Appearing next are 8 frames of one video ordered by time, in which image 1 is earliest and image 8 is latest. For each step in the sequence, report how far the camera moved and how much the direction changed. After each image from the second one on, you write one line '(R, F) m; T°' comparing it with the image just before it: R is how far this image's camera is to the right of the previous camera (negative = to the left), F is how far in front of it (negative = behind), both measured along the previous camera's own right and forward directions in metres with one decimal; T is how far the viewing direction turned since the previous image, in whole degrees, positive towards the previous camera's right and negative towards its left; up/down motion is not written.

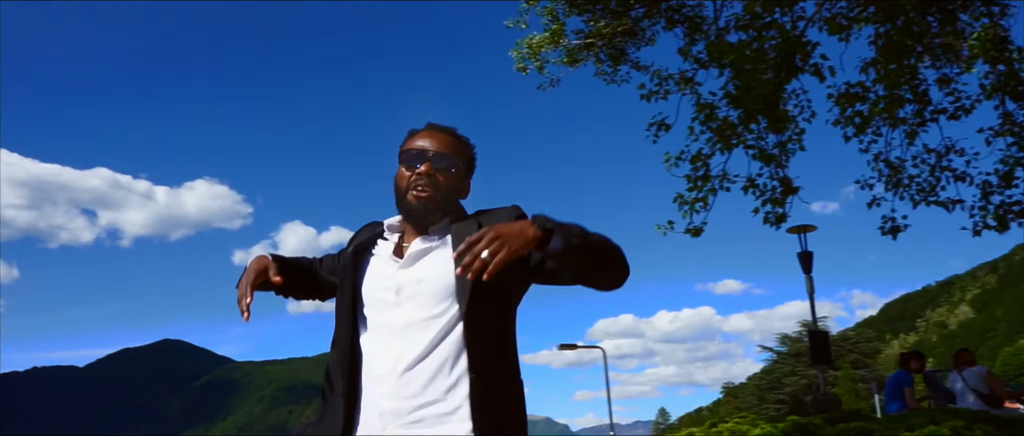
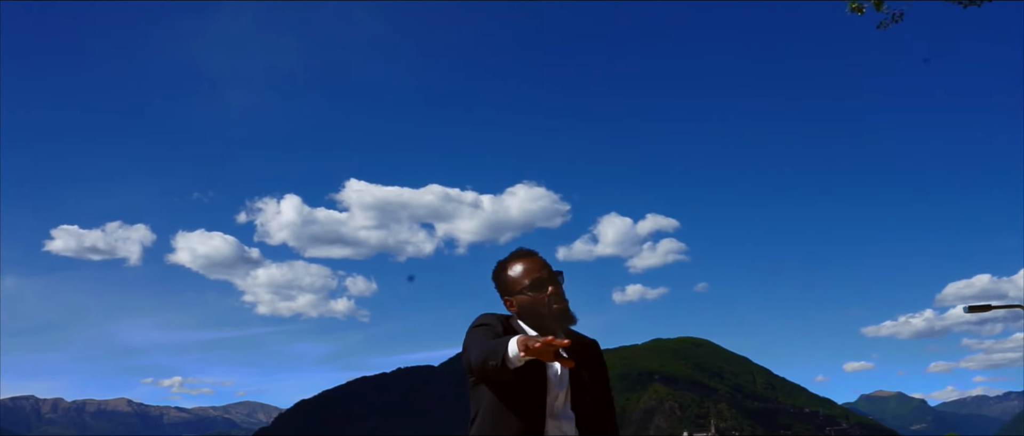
(-1.0, +0.5) m; -20°
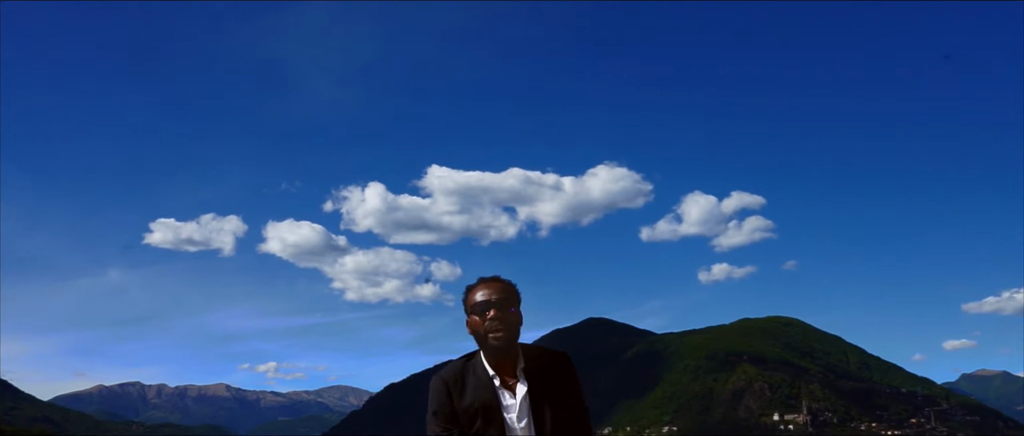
(+0.2, +0.1) m; -6°
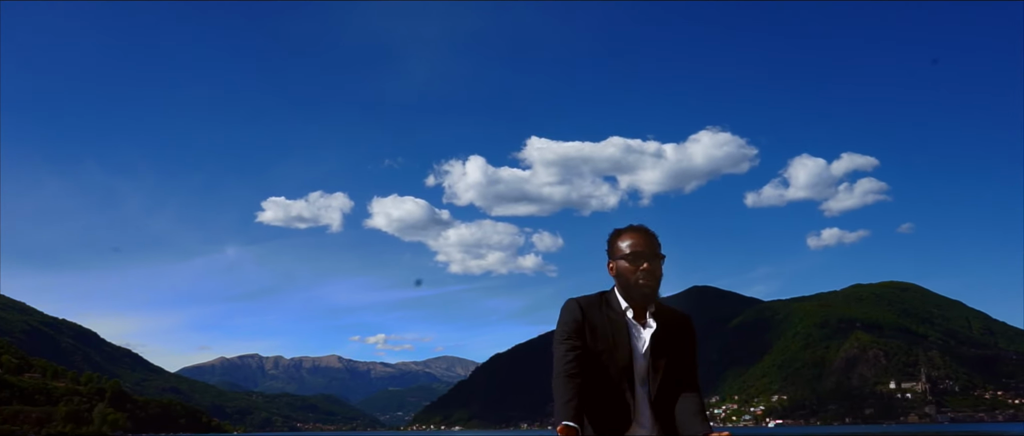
(+0.3, 0.0) m; -7°
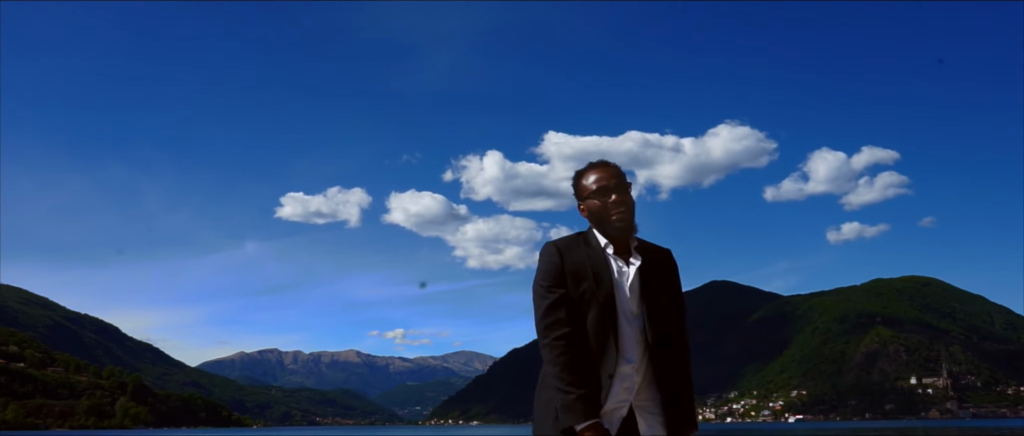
(+0.1, 0.0) m; -1°
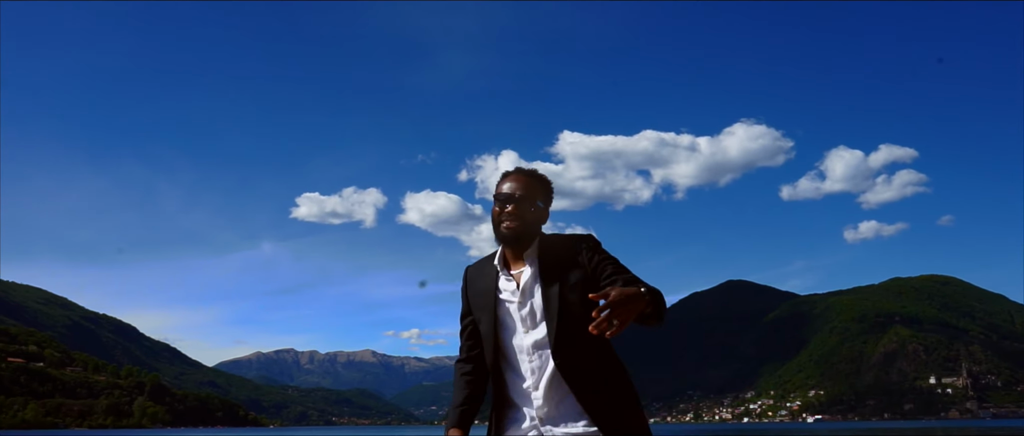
(0.0, 0.0) m; -1°
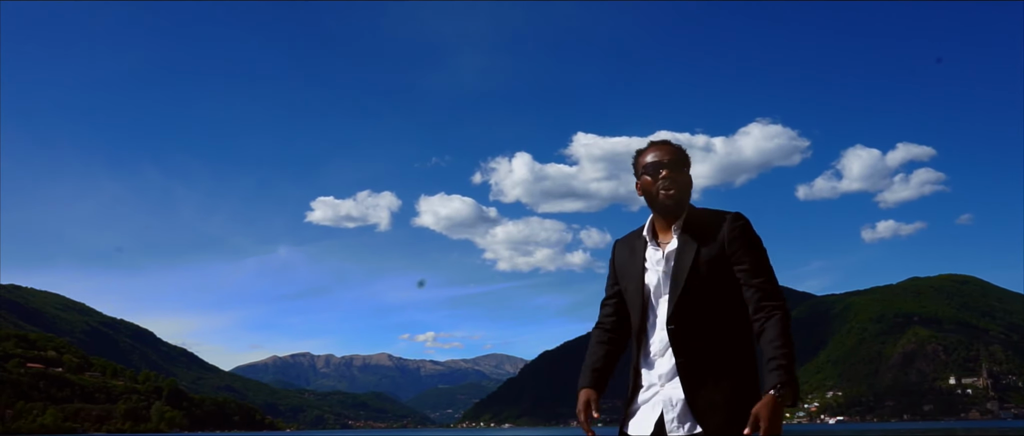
(0.0, +0.1) m; -1°
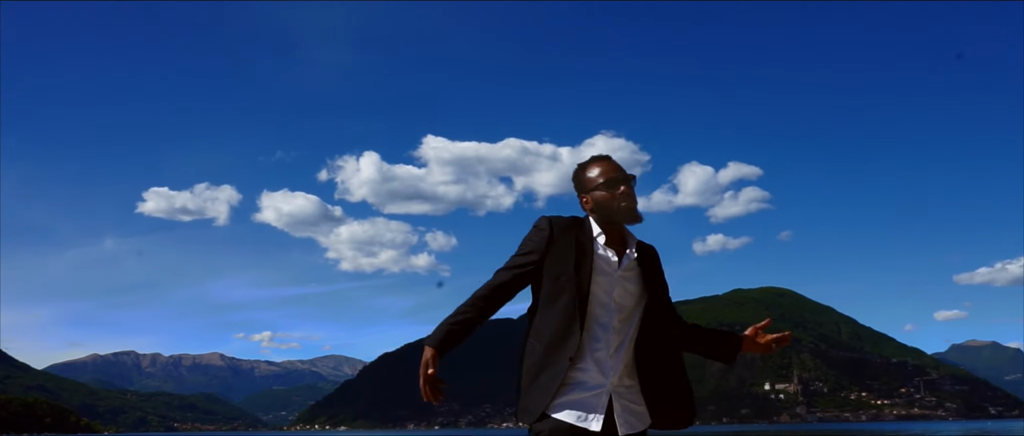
(0.0, -0.2) m; +10°
